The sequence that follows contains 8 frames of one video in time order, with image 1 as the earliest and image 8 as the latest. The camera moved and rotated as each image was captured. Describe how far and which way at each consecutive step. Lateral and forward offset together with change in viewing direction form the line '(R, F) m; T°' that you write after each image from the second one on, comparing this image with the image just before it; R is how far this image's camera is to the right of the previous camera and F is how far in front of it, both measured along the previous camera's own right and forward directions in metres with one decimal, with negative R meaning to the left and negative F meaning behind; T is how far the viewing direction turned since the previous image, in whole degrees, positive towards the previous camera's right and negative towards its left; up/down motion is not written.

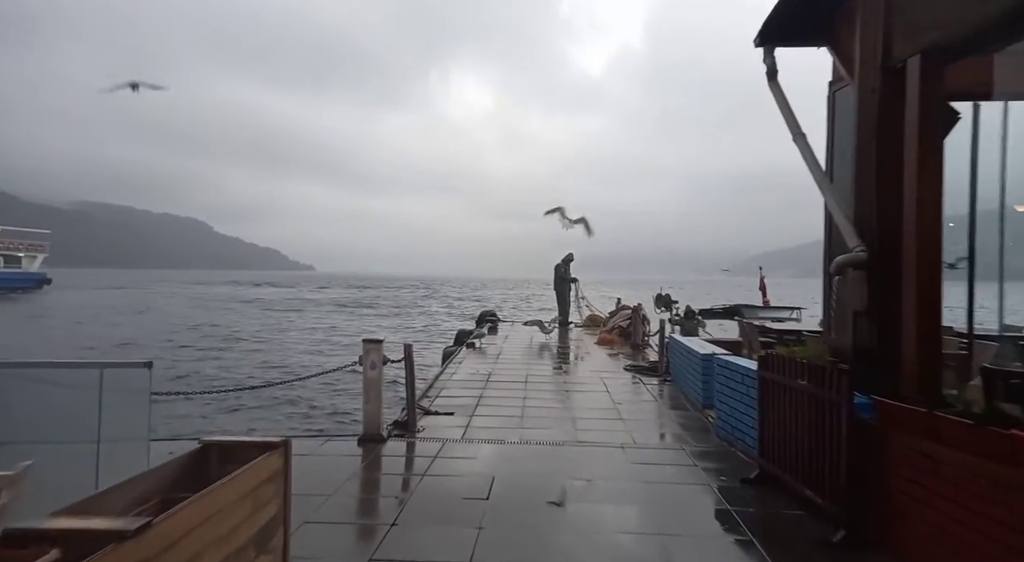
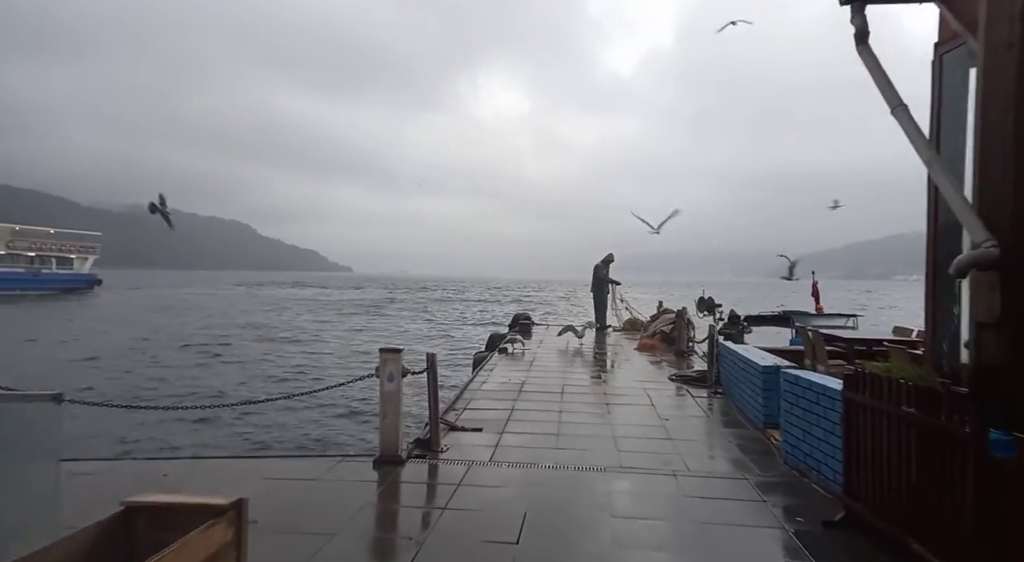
(0.0, +0.7) m; -3°
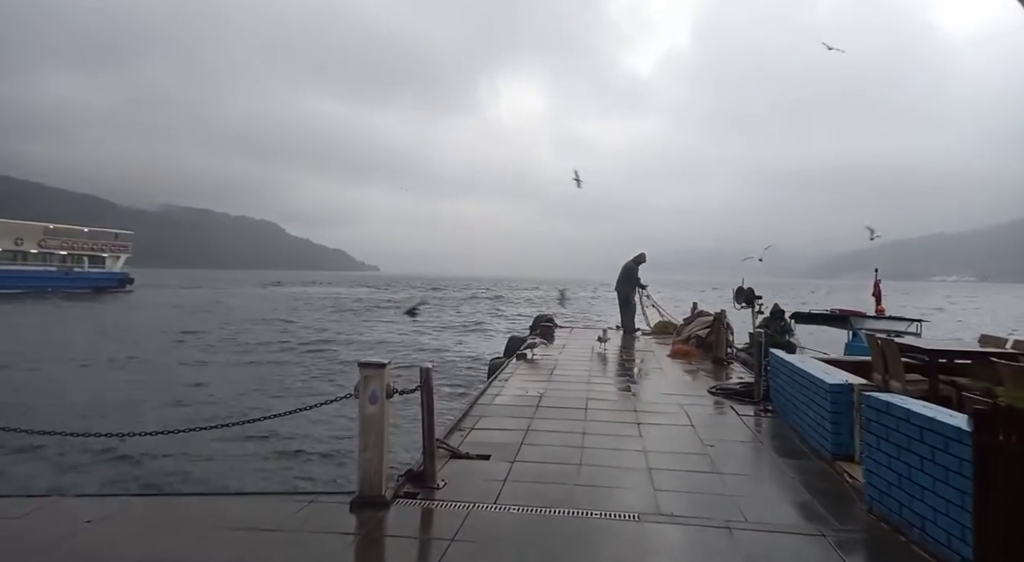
(+0.1, +1.1) m; -2°
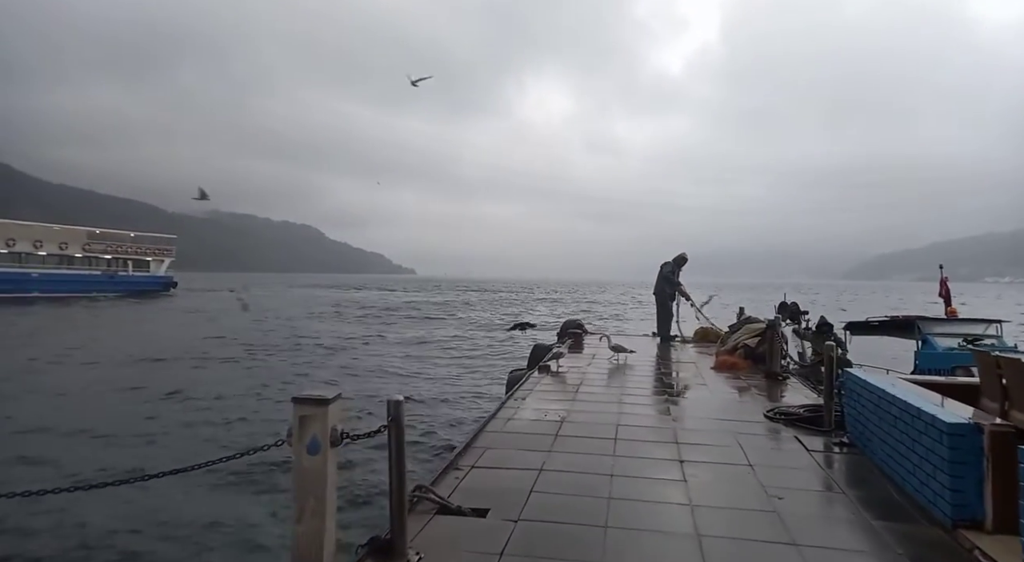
(+0.2, +1.3) m; -3°
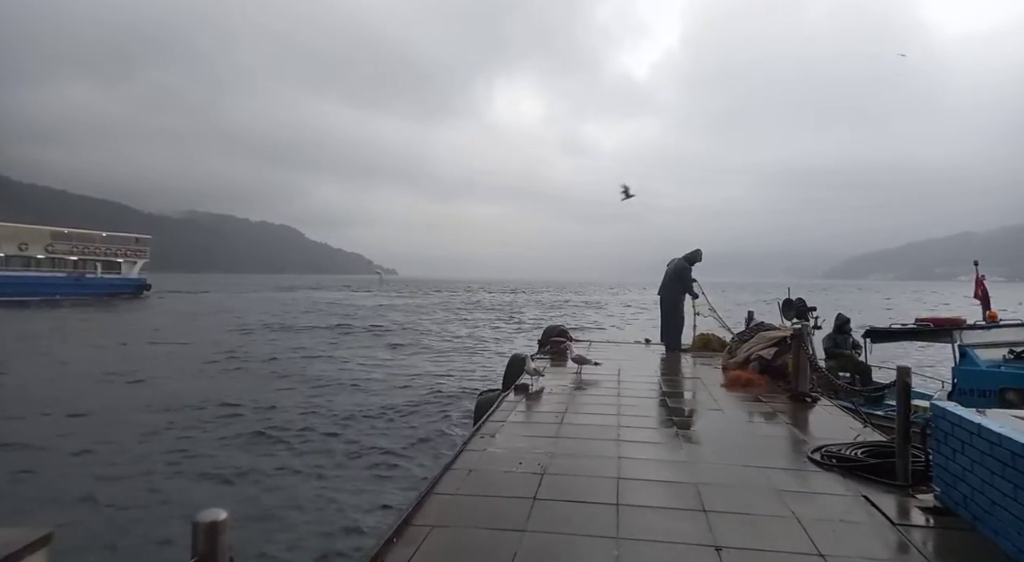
(+0.2, +1.8) m; +2°
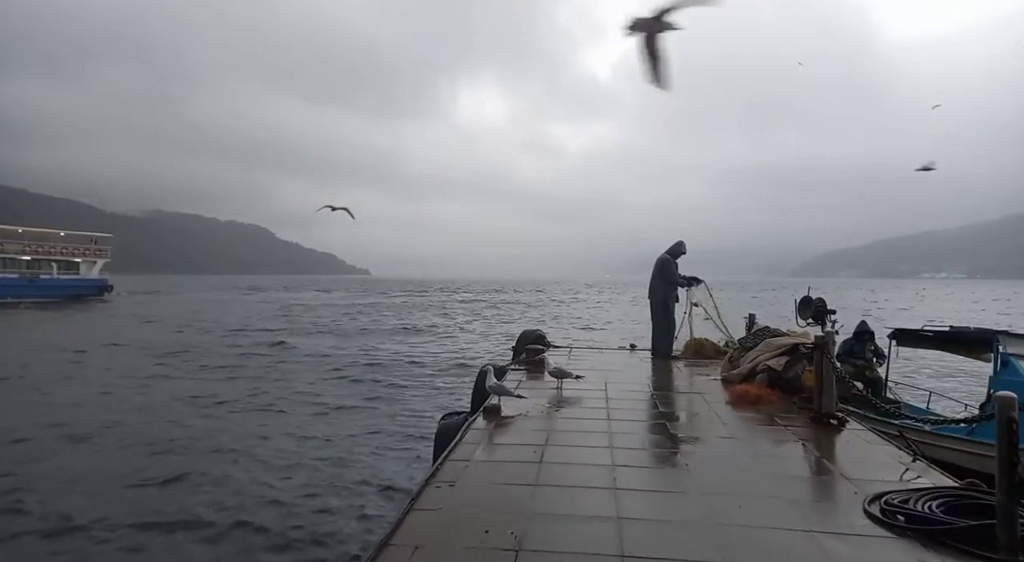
(+0.1, +1.4) m; +2°
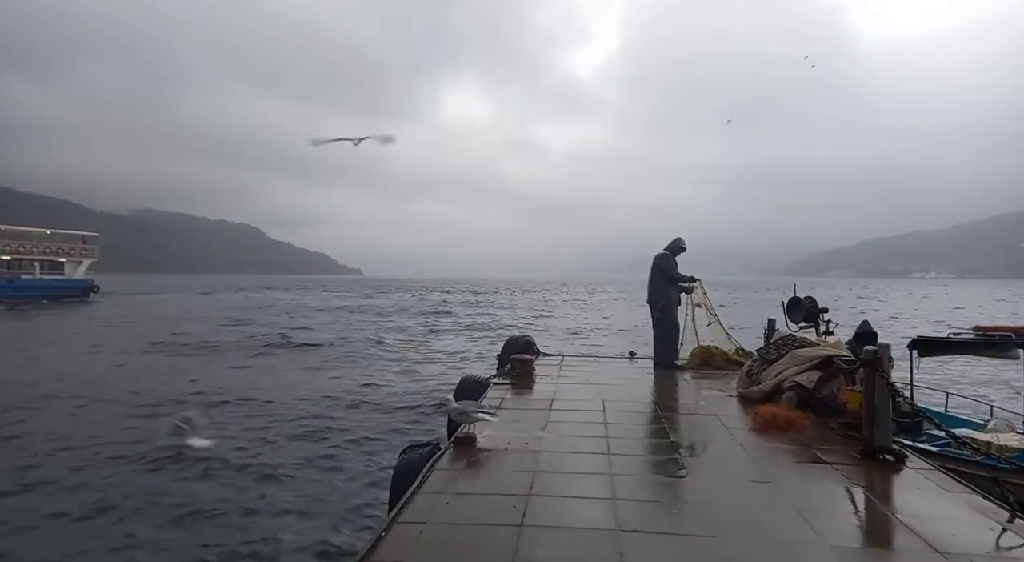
(+0.1, +1.3) m; +1°
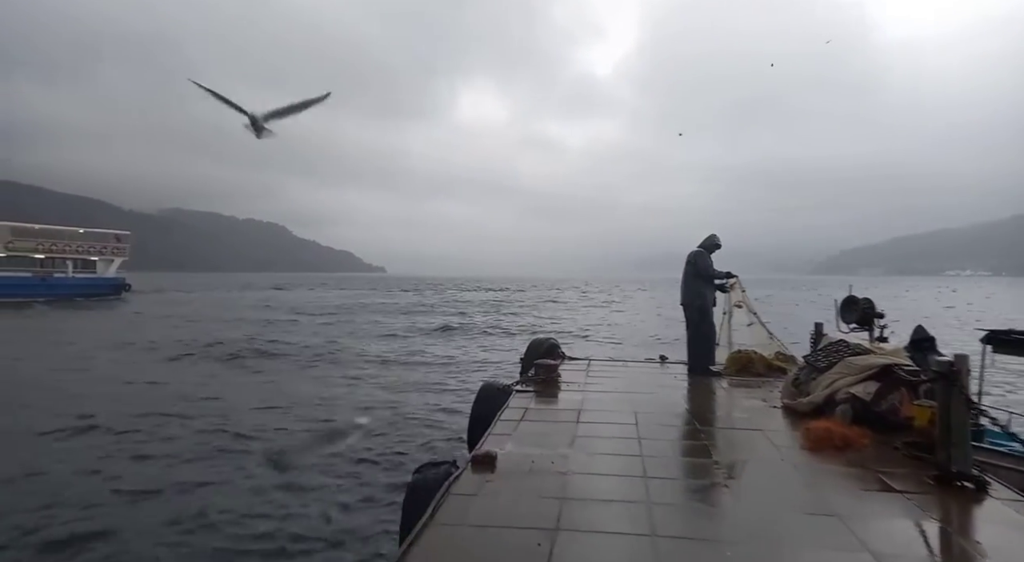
(0.0, +0.6) m; -2°
